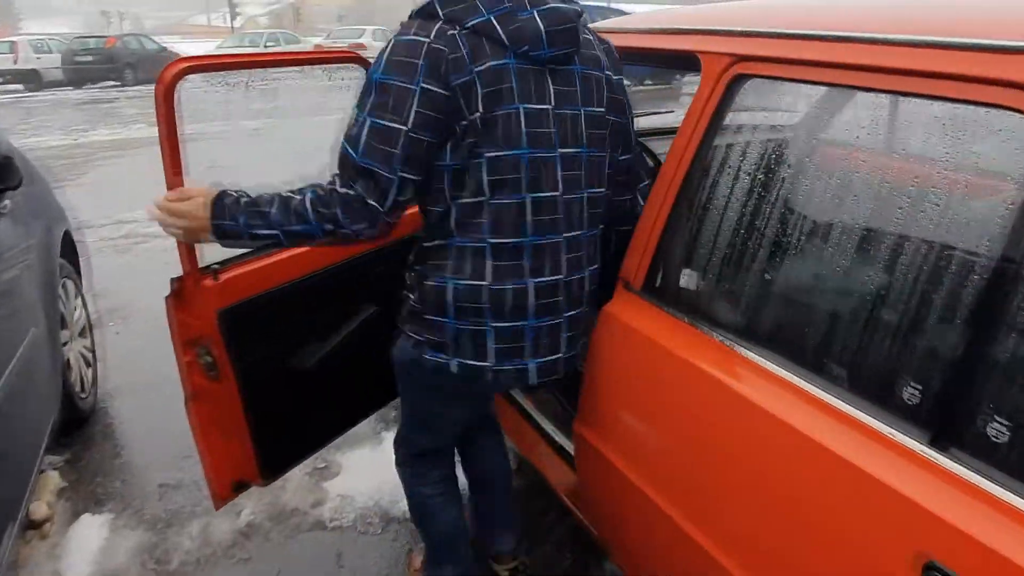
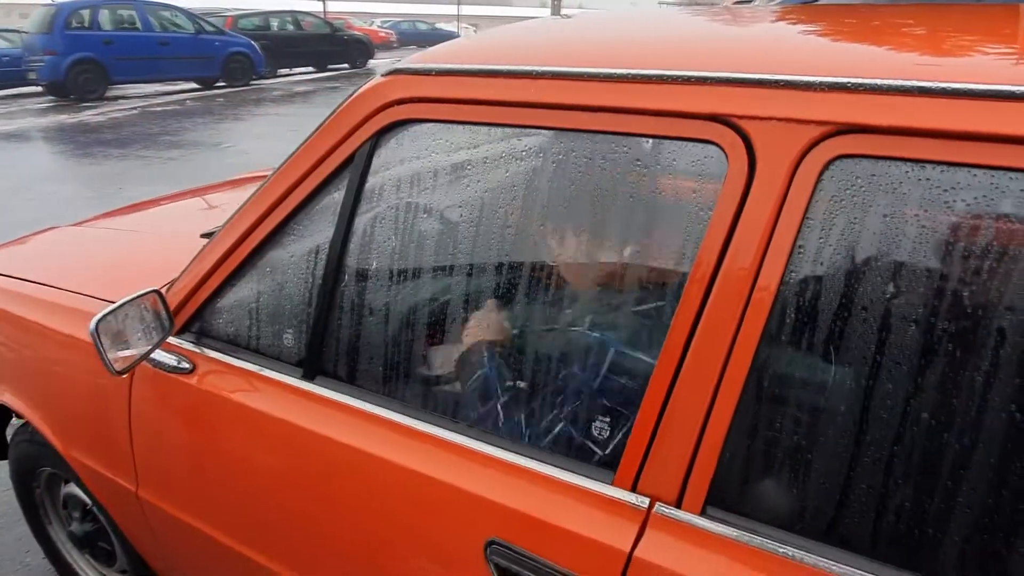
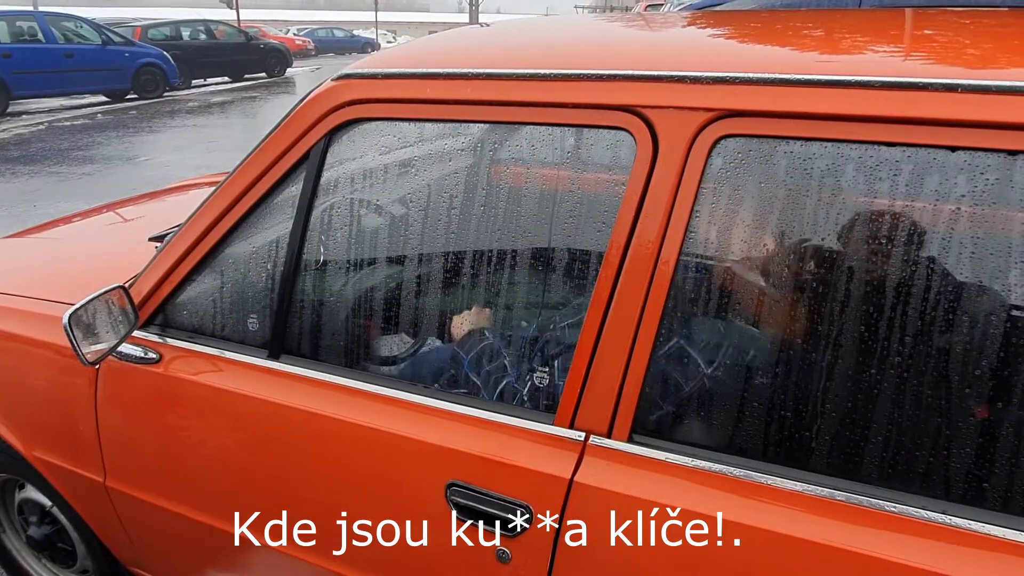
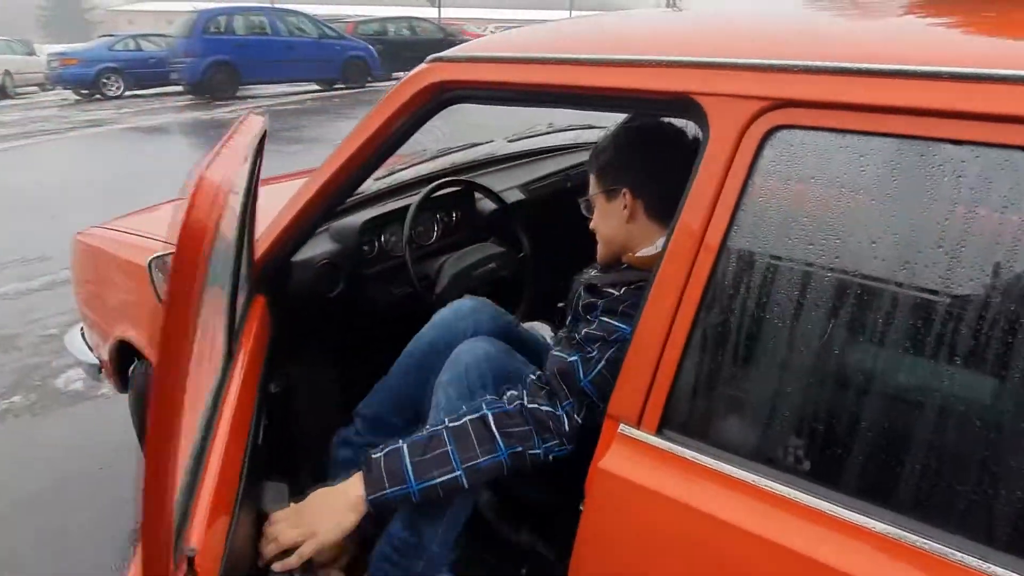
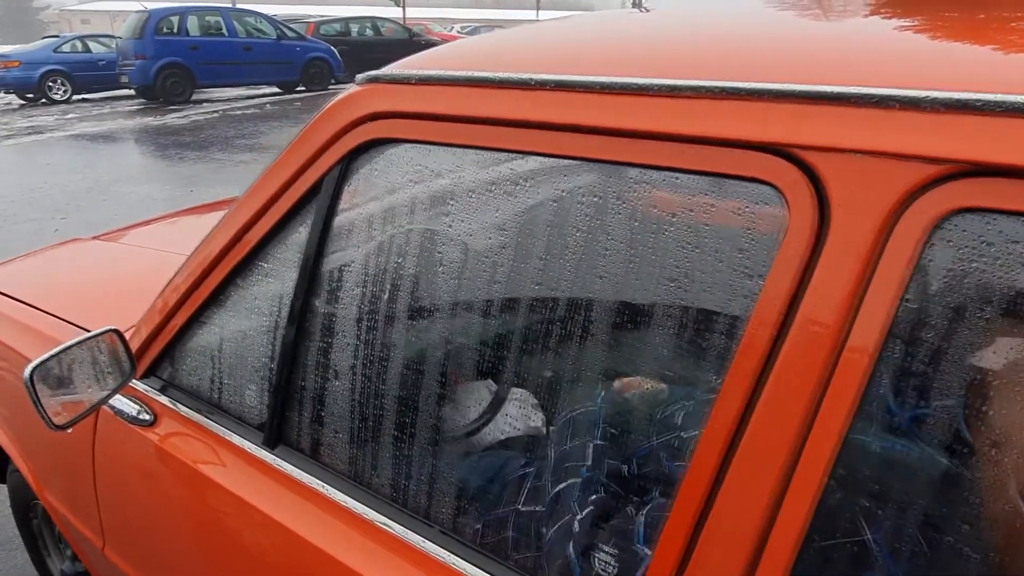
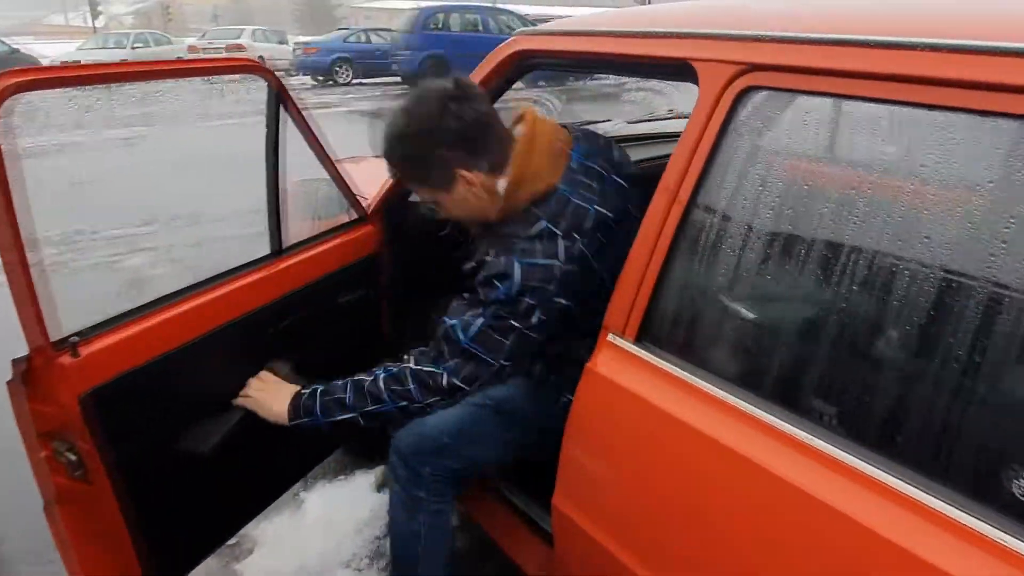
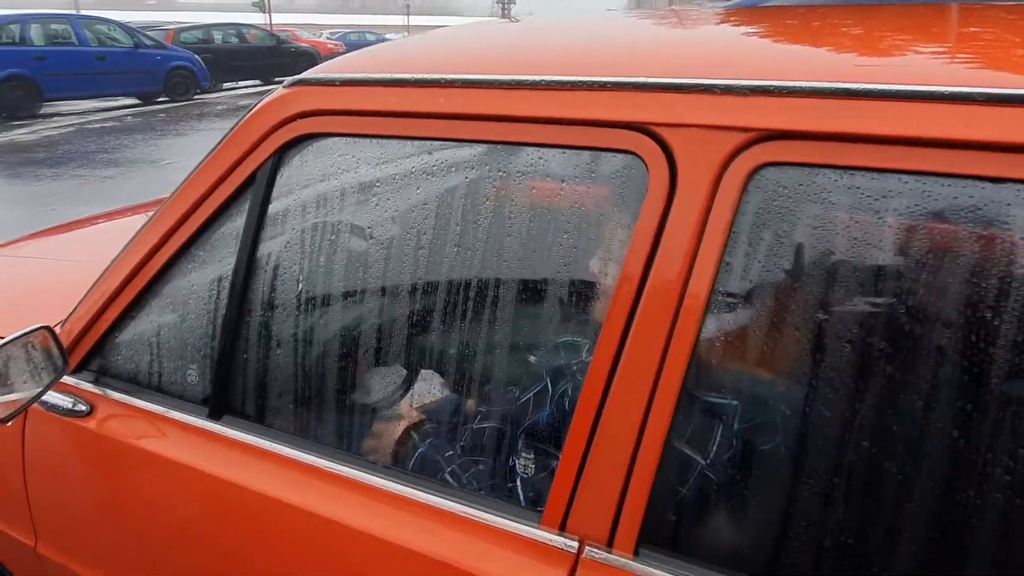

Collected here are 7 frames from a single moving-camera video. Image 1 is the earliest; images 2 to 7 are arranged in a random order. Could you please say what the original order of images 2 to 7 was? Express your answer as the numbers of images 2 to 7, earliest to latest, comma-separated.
6, 4, 2, 3, 7, 5
